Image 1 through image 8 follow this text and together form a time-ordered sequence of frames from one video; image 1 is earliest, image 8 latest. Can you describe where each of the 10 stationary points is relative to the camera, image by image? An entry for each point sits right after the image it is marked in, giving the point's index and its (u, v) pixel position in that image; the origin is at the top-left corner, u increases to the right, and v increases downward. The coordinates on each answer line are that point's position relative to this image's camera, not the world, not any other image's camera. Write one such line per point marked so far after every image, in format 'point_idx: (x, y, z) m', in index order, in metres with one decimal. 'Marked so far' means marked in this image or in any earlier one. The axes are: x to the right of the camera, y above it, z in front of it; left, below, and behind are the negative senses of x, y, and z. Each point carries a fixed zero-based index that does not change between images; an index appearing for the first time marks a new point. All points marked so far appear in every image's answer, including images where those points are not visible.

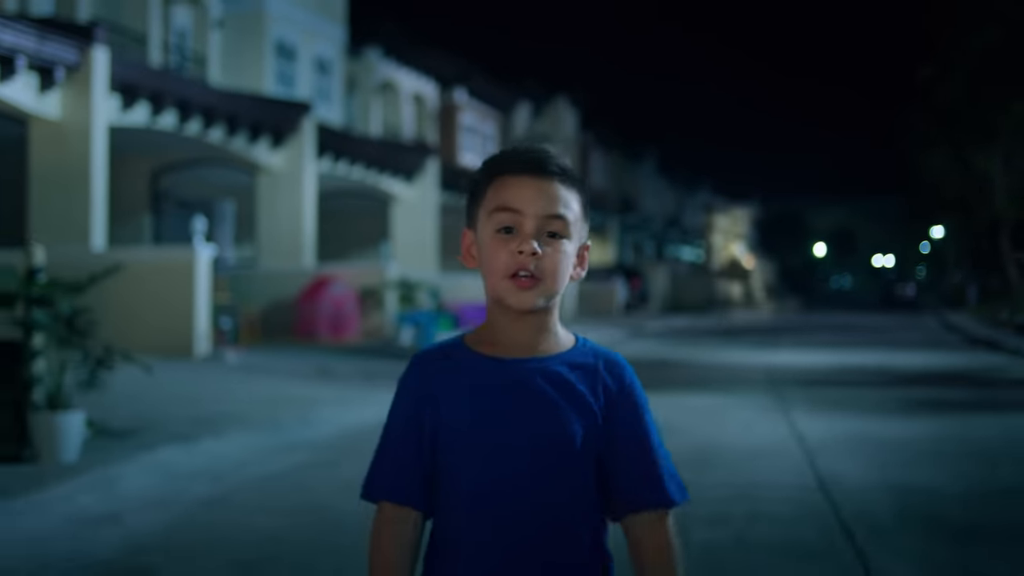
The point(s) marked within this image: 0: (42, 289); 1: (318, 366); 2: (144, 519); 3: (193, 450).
0: (-4.0, 0.0, +9.6) m
1: (-3.4, -1.4, +19.9) m
2: (-2.7, -1.7, +8.2) m
3: (-3.0, -1.5, +10.6) m
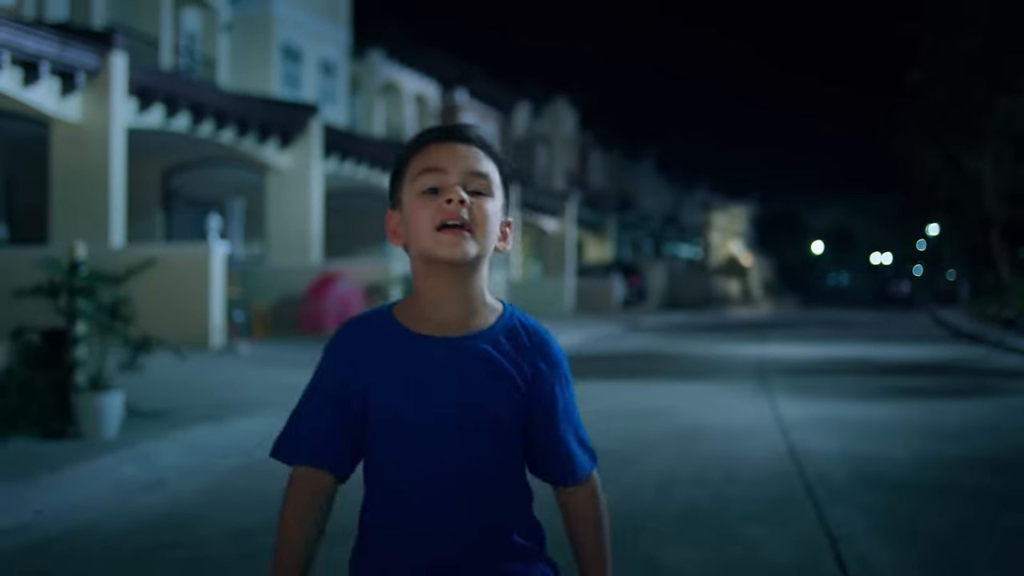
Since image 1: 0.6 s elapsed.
0: (-4.0, +0.1, +10.5) m
1: (-3.4, -1.3, +20.9) m
2: (-2.7, -1.6, +9.1) m
3: (-3.0, -1.5, +11.5) m
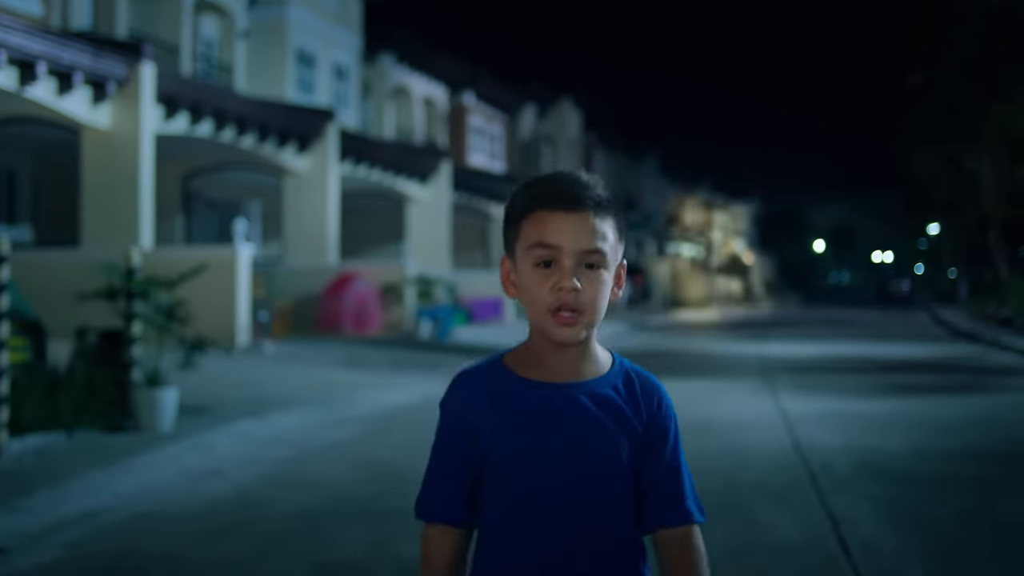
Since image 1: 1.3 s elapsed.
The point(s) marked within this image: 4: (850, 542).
0: (-3.8, 0.0, +11.4) m
1: (-3.2, -1.3, +21.7) m
2: (-2.4, -1.6, +10.0) m
3: (-2.7, -1.5, +12.4) m
4: (+2.3, -1.7, +7.7) m
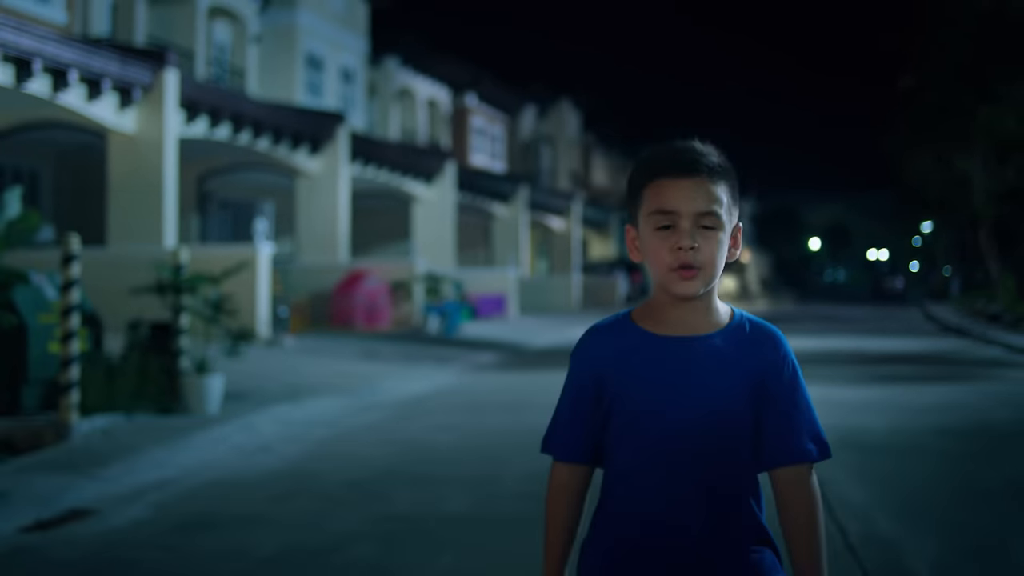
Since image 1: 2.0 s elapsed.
0: (-3.6, +0.1, +12.4) m
1: (-3.0, -1.2, +22.8) m
2: (-2.2, -1.6, +11.0) m
3: (-2.5, -1.4, +13.4) m
4: (+2.5, -1.7, +8.8) m
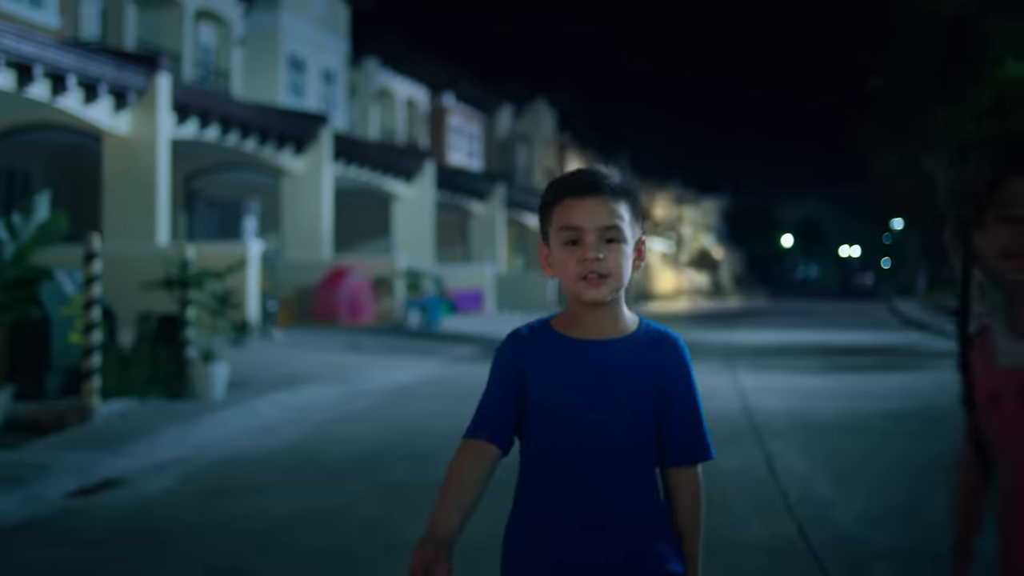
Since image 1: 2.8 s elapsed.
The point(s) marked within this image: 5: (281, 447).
0: (-3.8, +0.1, +13.4) m
1: (-3.5, -1.2, +23.8) m
2: (-2.4, -1.5, +12.1) m
3: (-2.8, -1.4, +14.5) m
4: (+2.4, -1.6, +10.0) m
5: (-2.3, -1.6, +11.1) m
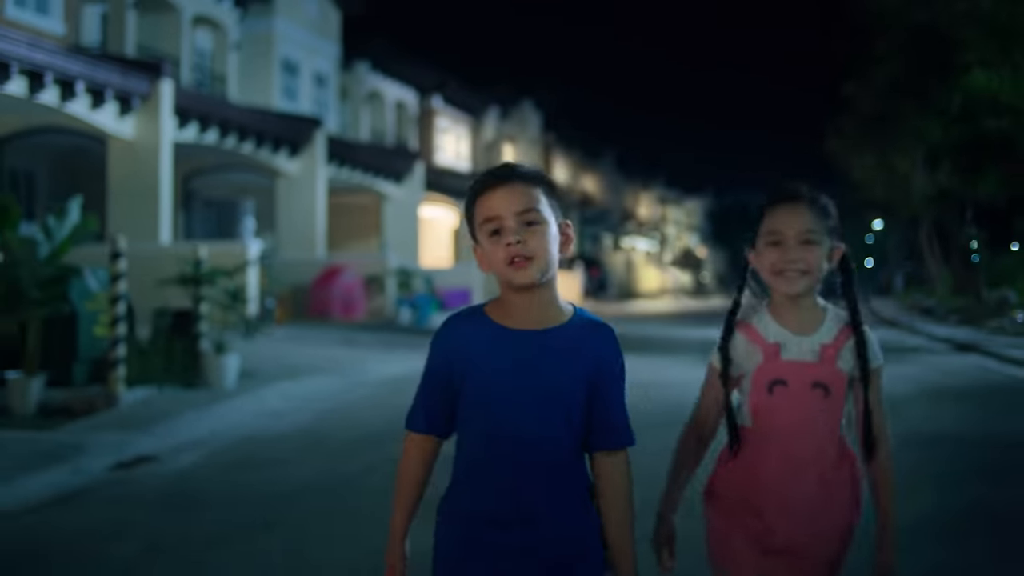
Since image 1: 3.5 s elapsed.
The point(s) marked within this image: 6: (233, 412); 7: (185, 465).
0: (-3.9, +0.2, +14.5) m
1: (-3.7, -1.1, +24.9) m
2: (-2.5, -1.5, +13.2) m
3: (-2.9, -1.3, +15.5) m
4: (+2.3, -1.6, +11.1) m
5: (-2.4, -1.5, +12.2) m
6: (-3.3, -1.4, +13.1) m
7: (-2.9, -1.6, +10.3) m
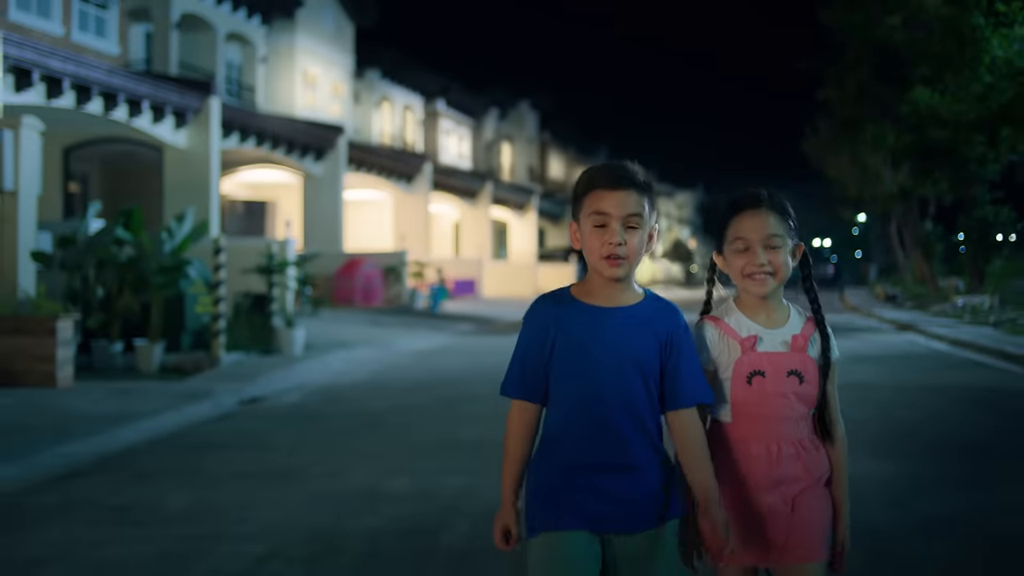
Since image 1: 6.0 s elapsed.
0: (-3.8, +0.4, +18.3) m
1: (-3.6, -0.8, +28.7) m
2: (-2.4, -1.3, +17.0) m
3: (-2.8, -1.1, +19.3) m
4: (+2.5, -1.4, +14.9) m
5: (-2.2, -1.3, +16.0) m
6: (-3.1, -1.3, +16.9) m
7: (-2.8, -1.4, +14.1) m
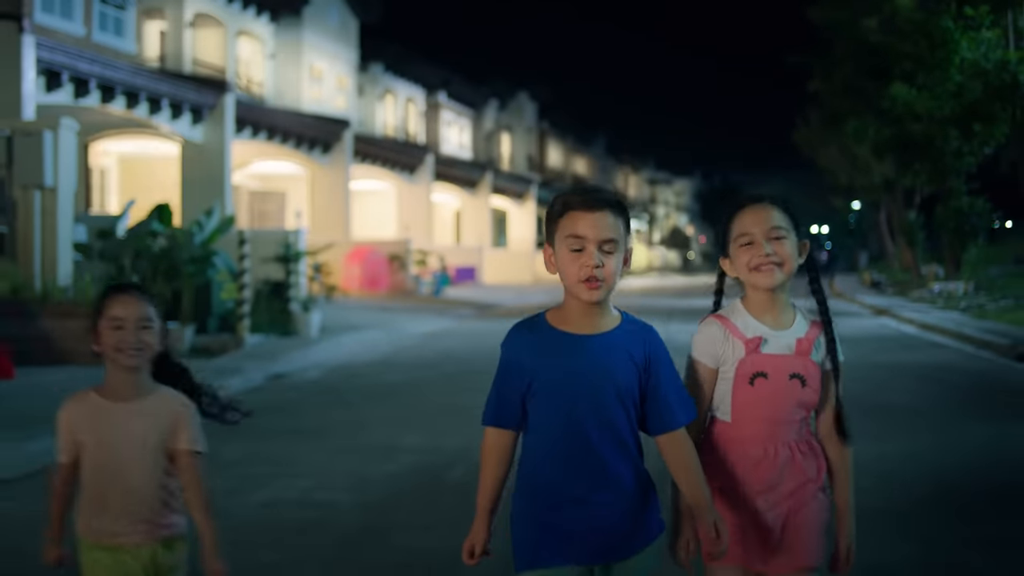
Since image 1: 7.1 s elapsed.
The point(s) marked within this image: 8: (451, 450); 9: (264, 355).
0: (-3.8, +0.6, +19.9) m
1: (-3.7, -0.5, +30.3) m
2: (-2.4, -1.1, +18.6) m
3: (-2.8, -0.9, +21.0) m
4: (+2.4, -1.2, +16.6) m
5: (-2.3, -1.1, +17.6) m
6: (-3.1, -1.1, +18.6) m
7: (-2.8, -1.3, +15.8) m
8: (-0.5, -1.4, +9.7) m
9: (-3.9, -1.1, +17.3) m
